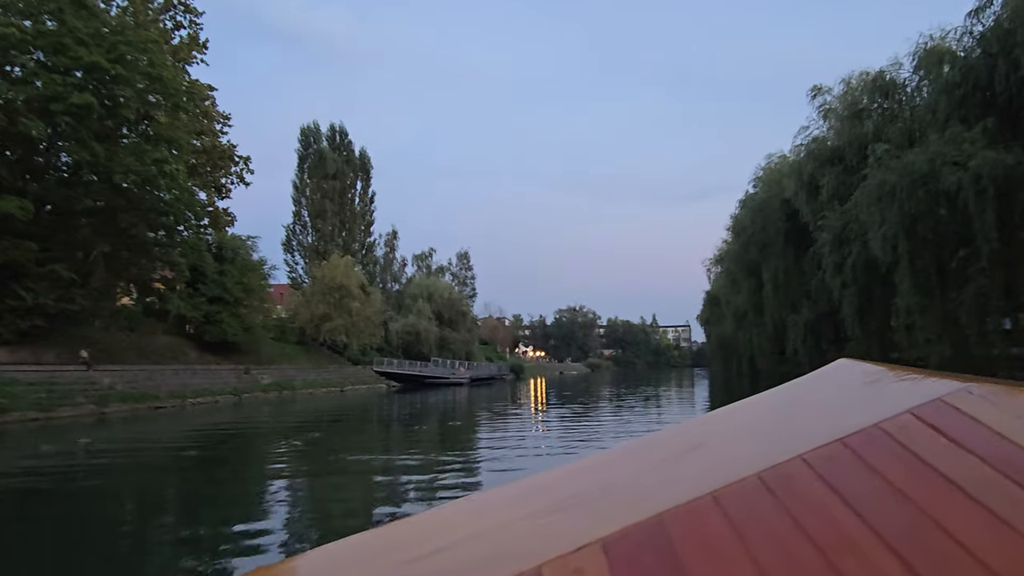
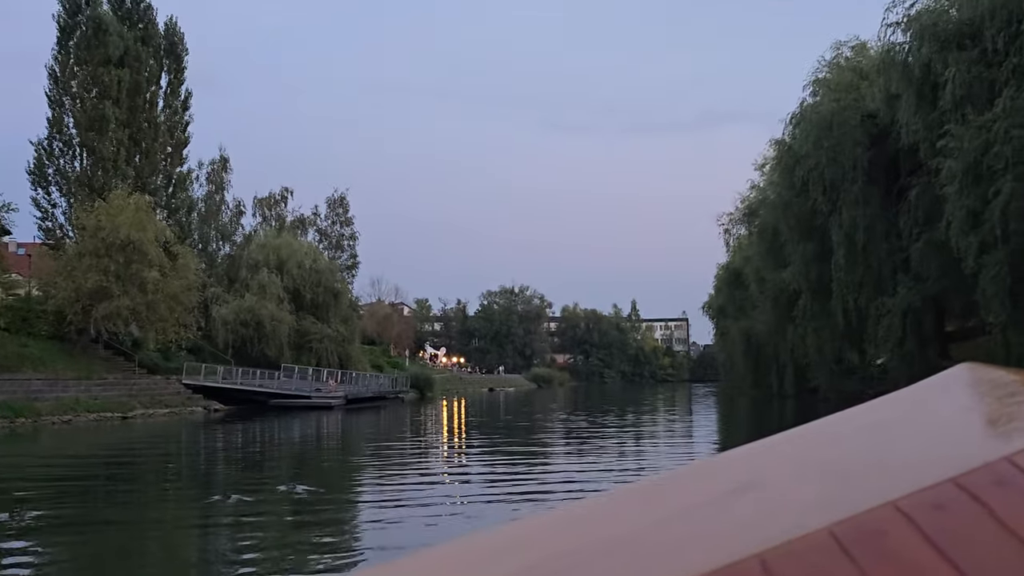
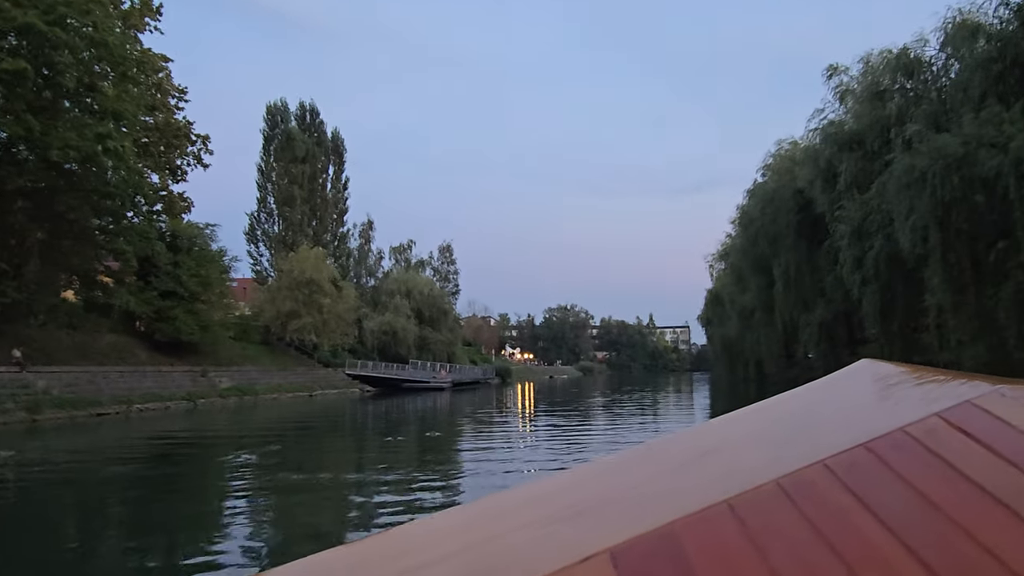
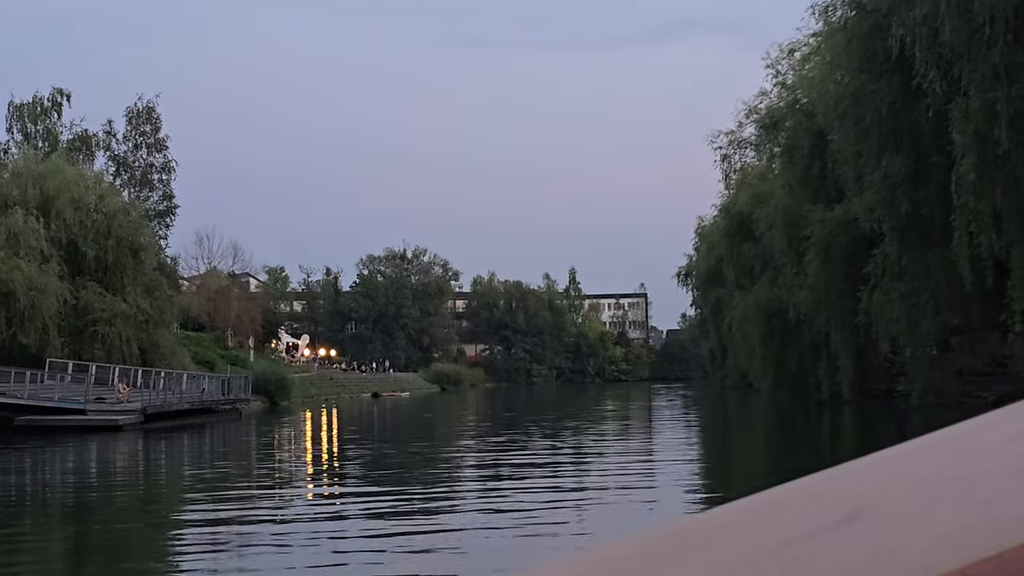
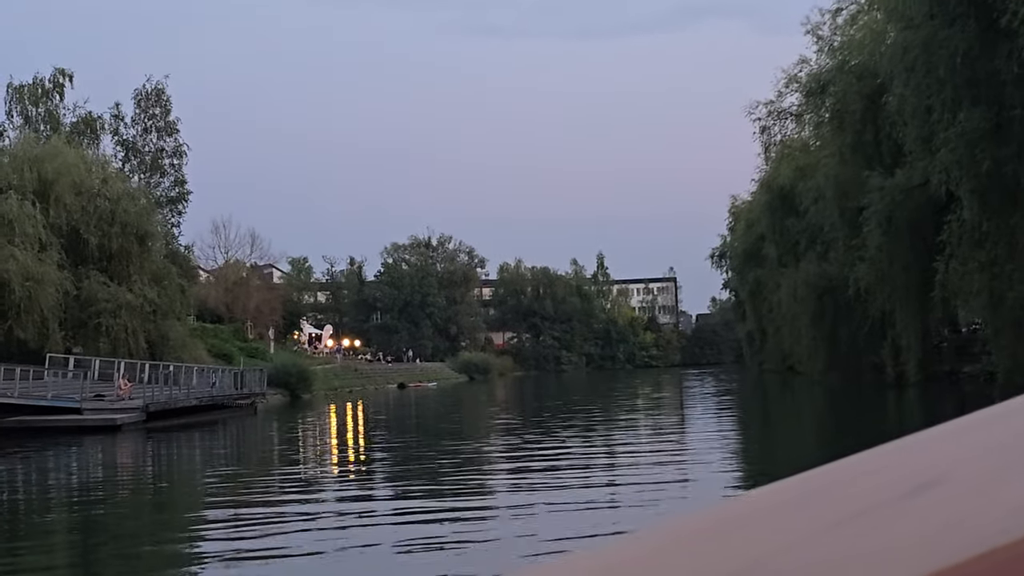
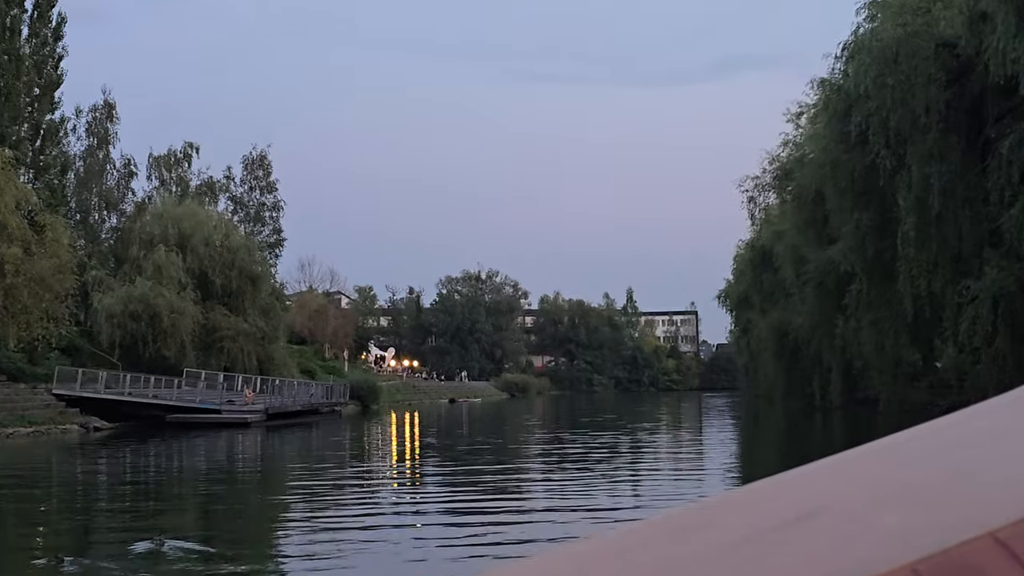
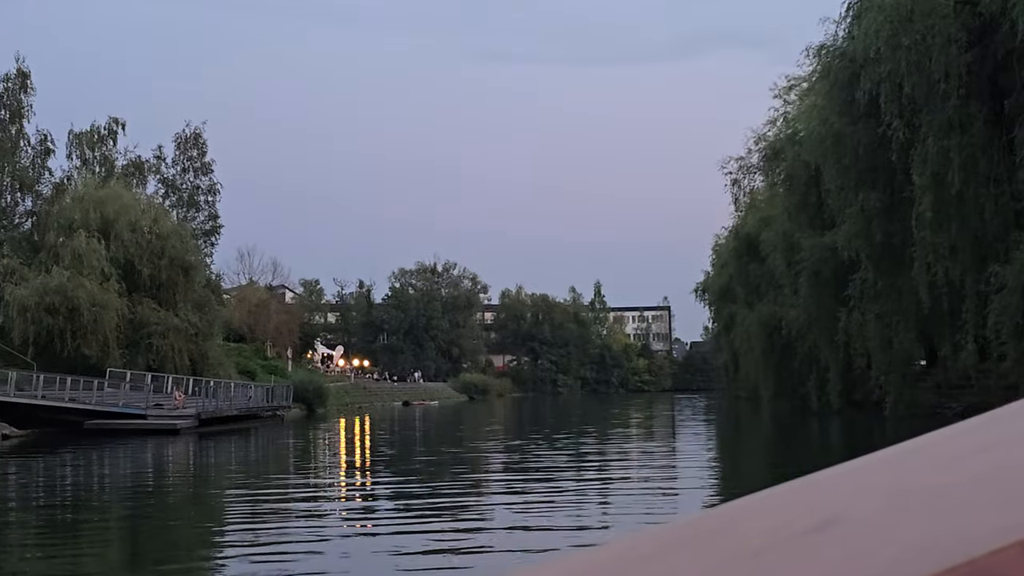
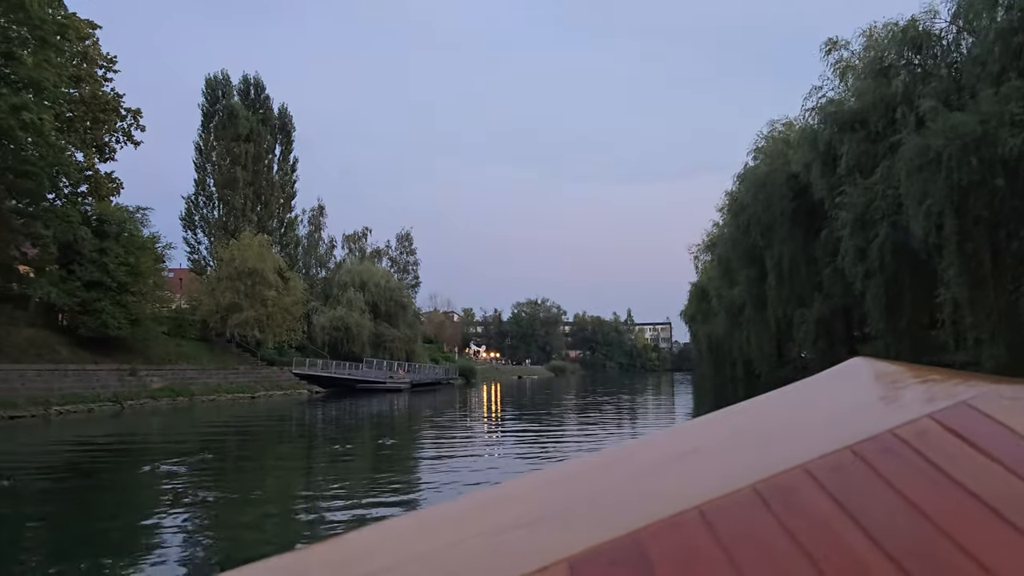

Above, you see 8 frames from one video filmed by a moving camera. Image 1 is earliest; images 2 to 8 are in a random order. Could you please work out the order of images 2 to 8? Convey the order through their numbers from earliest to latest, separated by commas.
3, 8, 2, 6, 7, 4, 5
